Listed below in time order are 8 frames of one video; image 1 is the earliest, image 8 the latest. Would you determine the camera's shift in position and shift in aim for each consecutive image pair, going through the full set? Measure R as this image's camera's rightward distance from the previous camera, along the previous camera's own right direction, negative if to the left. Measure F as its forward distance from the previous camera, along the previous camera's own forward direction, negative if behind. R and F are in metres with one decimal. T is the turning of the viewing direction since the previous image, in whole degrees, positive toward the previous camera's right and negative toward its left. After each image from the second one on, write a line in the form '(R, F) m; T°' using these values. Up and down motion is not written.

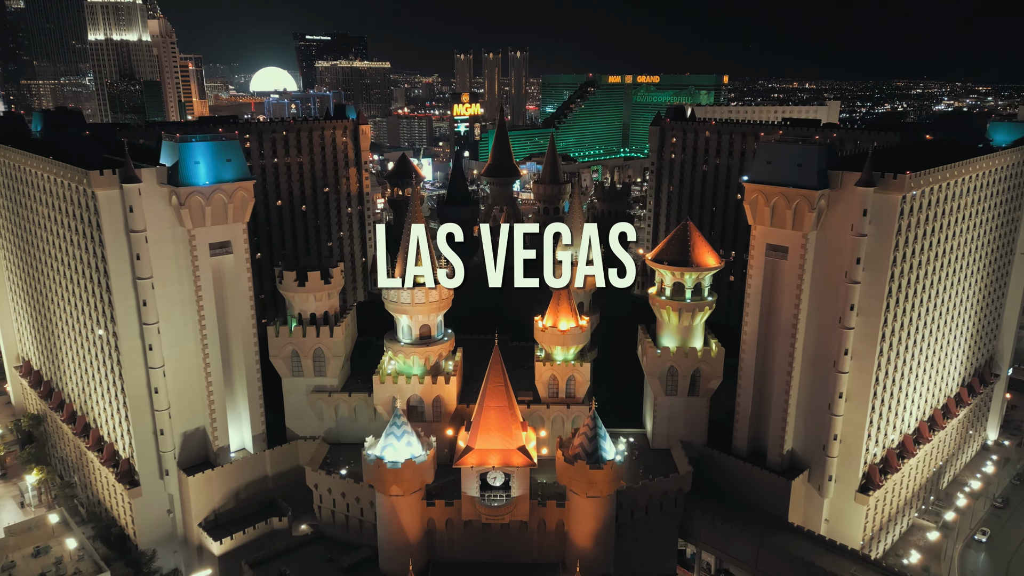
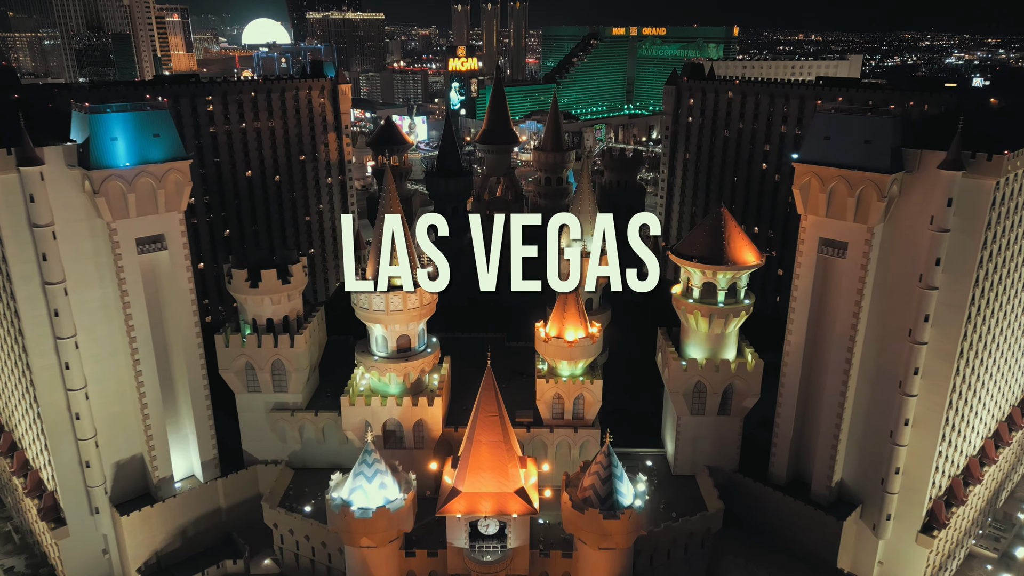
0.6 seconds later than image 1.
(+0.1, +5.2) m; 0°
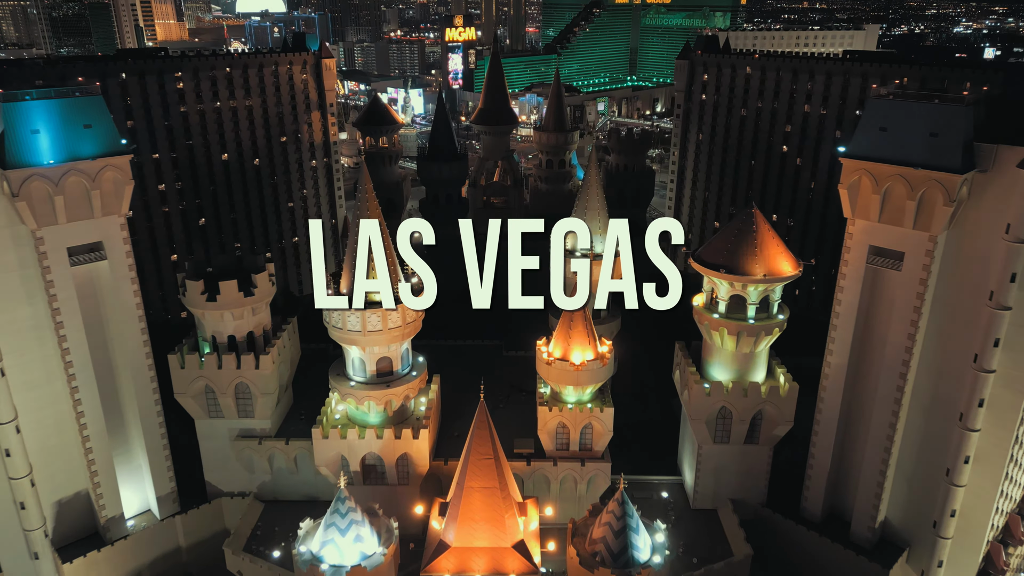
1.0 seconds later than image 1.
(+0.1, +3.3) m; 0°
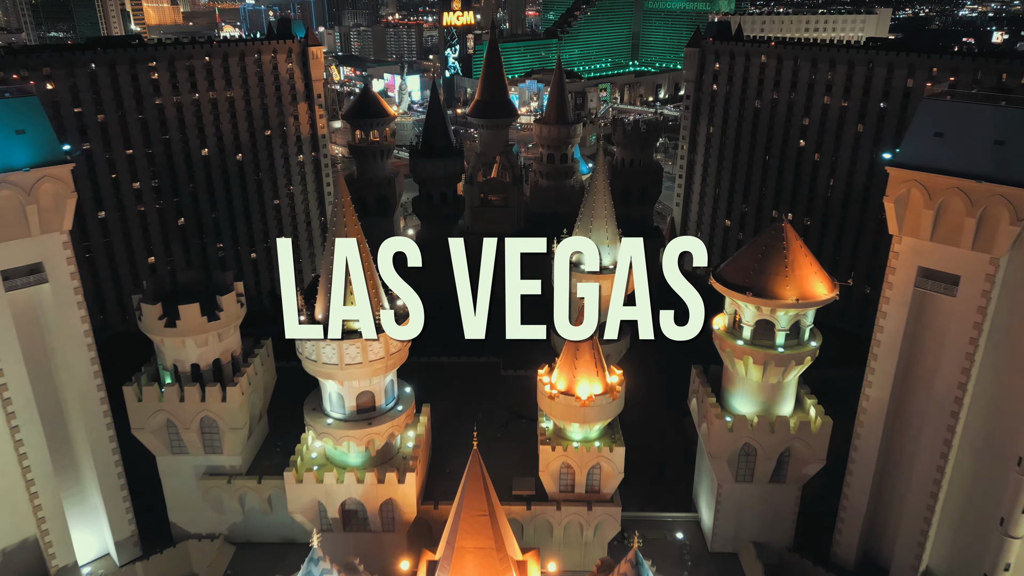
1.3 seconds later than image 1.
(0.0, +2.5) m; 0°
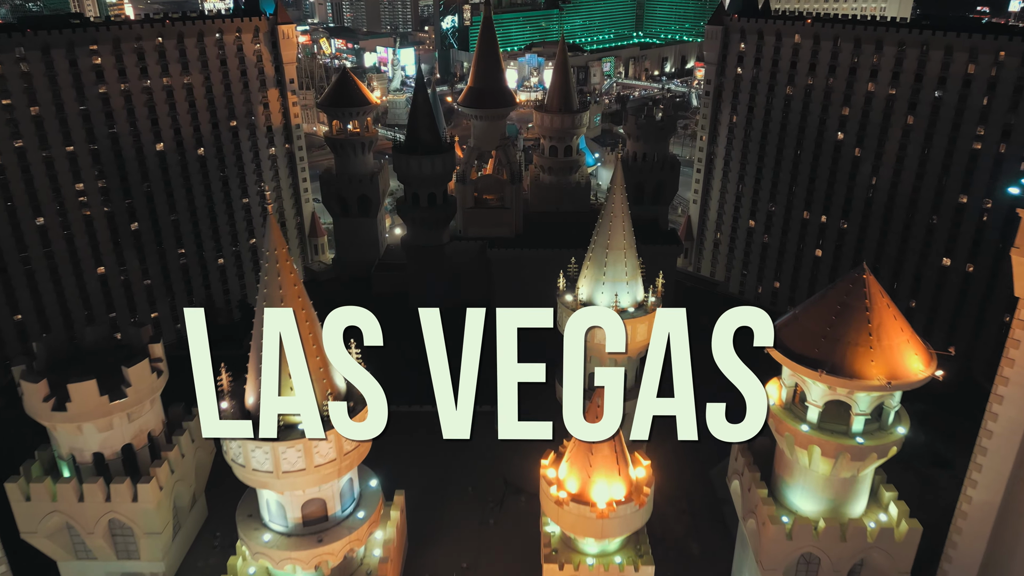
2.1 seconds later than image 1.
(+0.1, +4.6) m; 0°
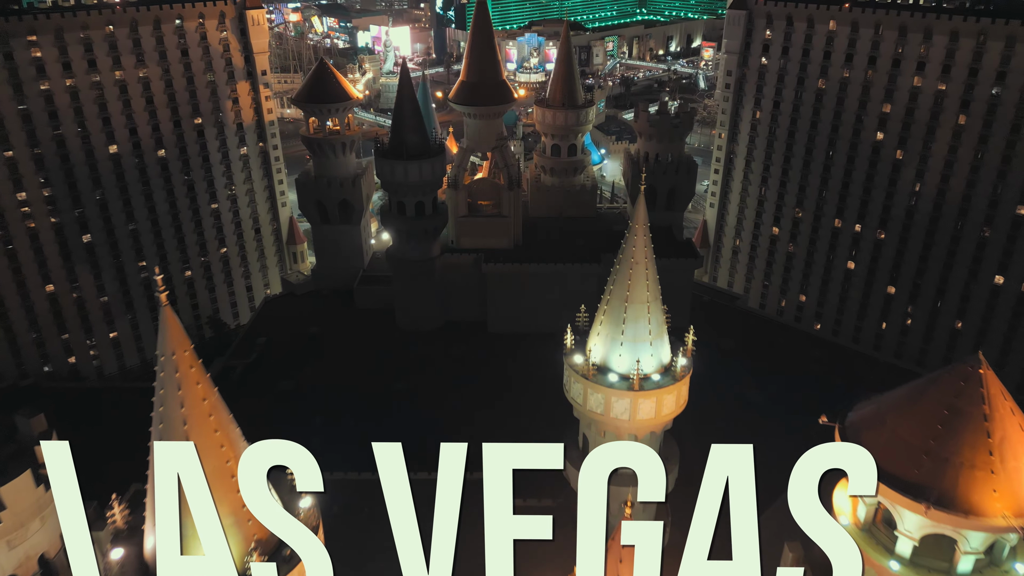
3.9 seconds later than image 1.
(+0.1, +3.7) m; 0°
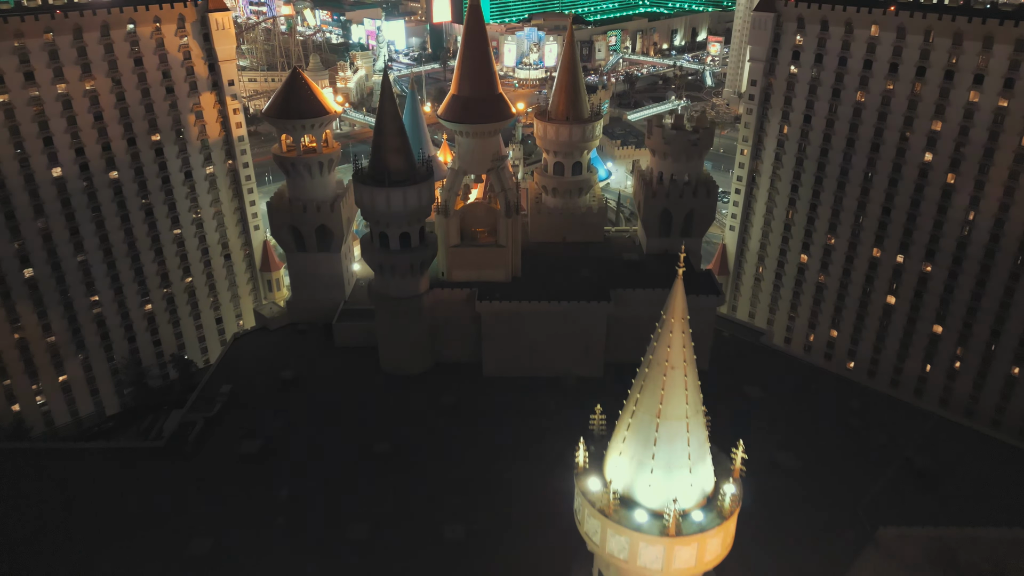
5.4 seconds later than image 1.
(+0.1, +3.6) m; 0°
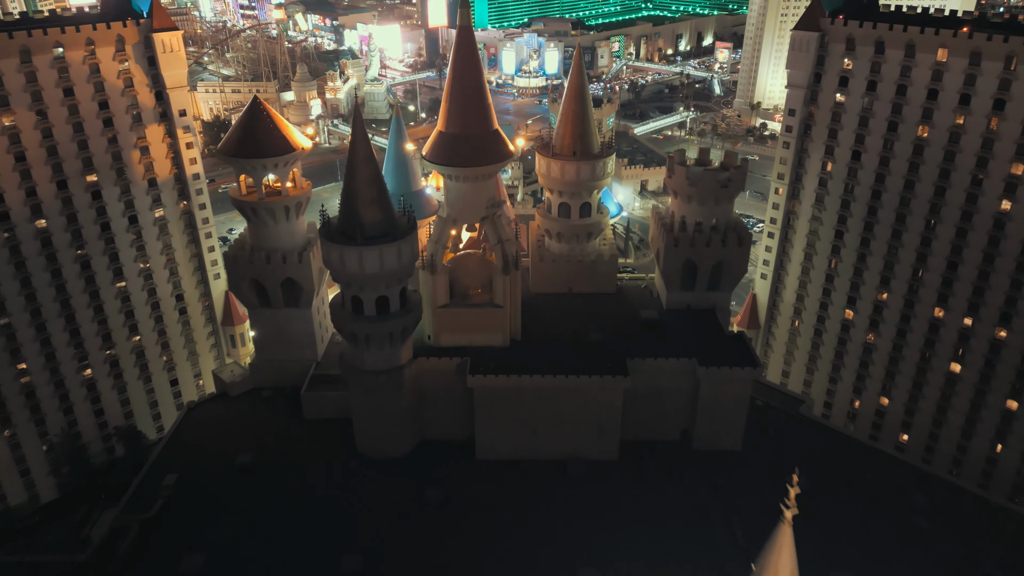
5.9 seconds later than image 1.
(0.0, +4.3) m; 0°
